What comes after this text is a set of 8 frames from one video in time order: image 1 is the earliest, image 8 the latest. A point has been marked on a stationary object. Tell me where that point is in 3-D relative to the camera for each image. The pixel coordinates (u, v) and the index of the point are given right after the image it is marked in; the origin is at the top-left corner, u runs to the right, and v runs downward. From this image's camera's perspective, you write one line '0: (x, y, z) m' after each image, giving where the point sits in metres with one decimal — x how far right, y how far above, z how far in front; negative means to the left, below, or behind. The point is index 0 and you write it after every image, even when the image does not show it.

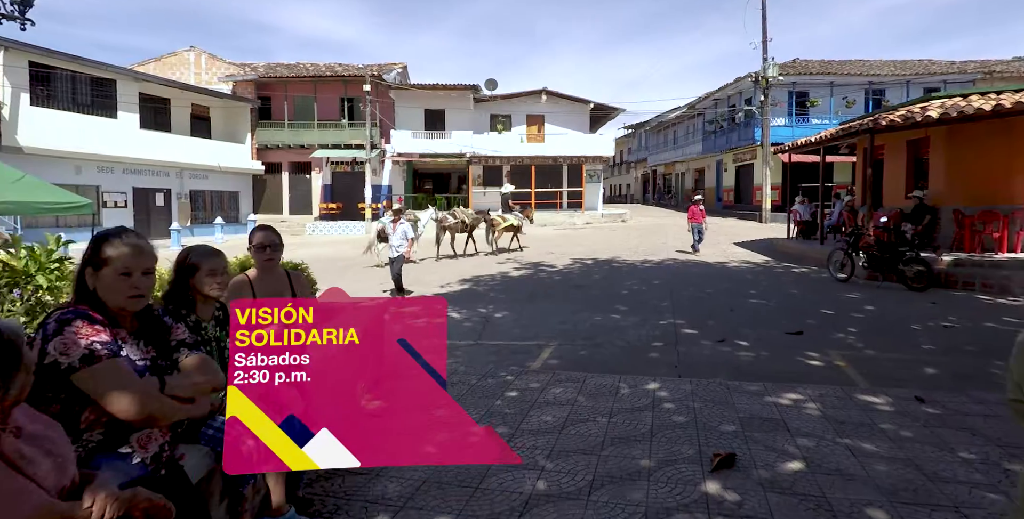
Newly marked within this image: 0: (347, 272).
0: (-4.2, -0.3, +14.7) m
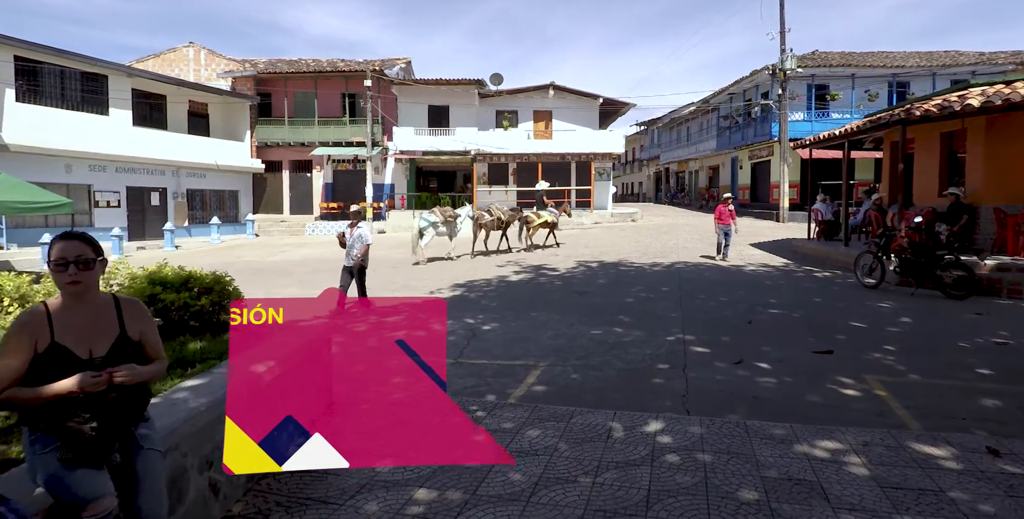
0: (-4.2, -0.4, +13.9) m
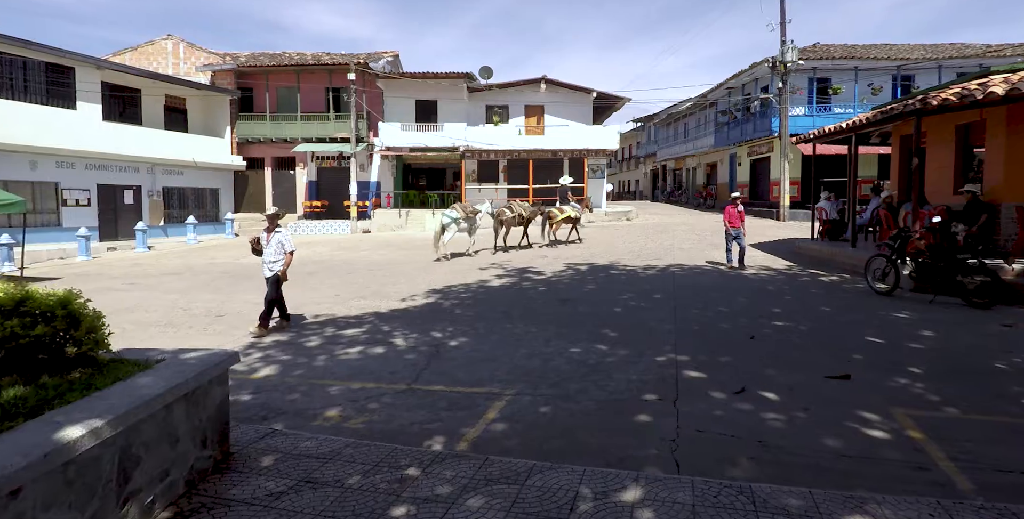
0: (-4.6, -0.4, +12.9) m
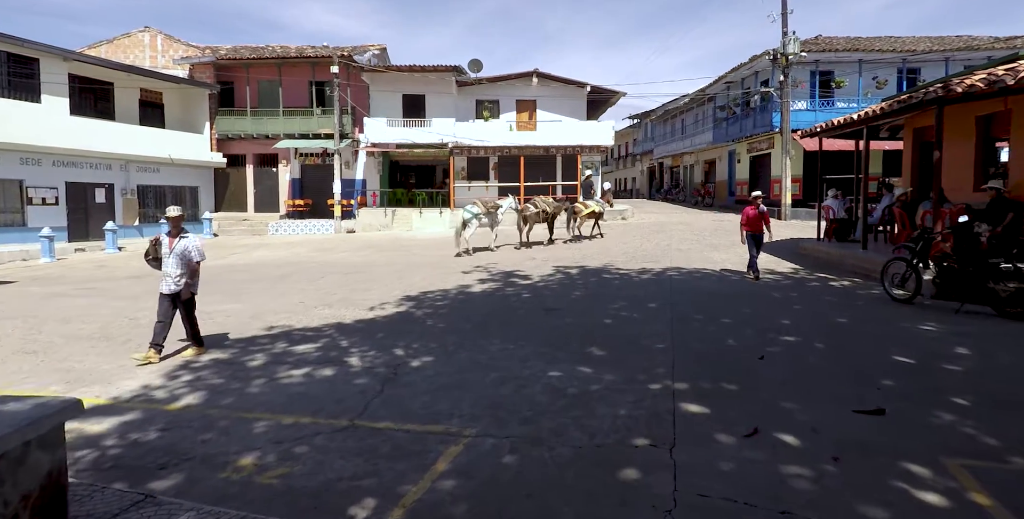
0: (-4.9, -0.5, +12.0) m
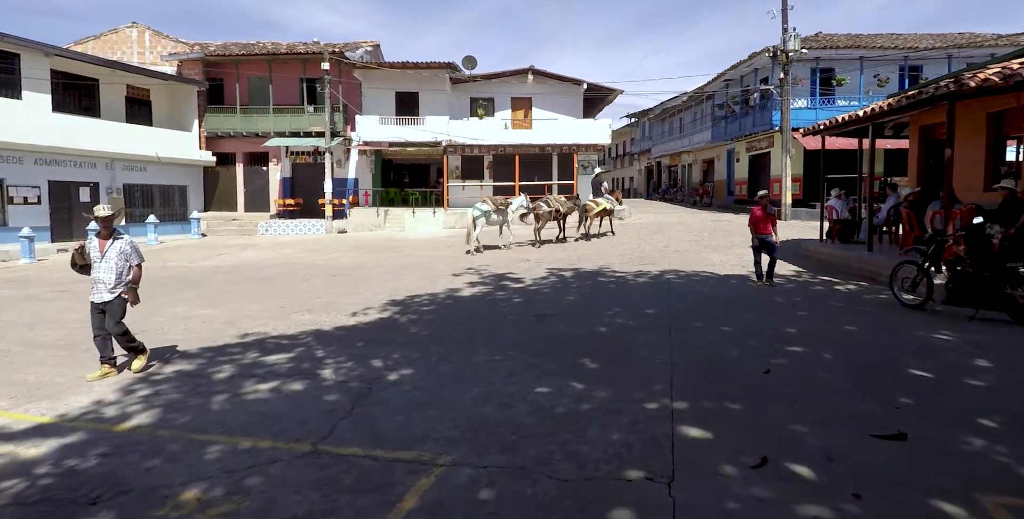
0: (-5.1, -0.5, +11.6) m
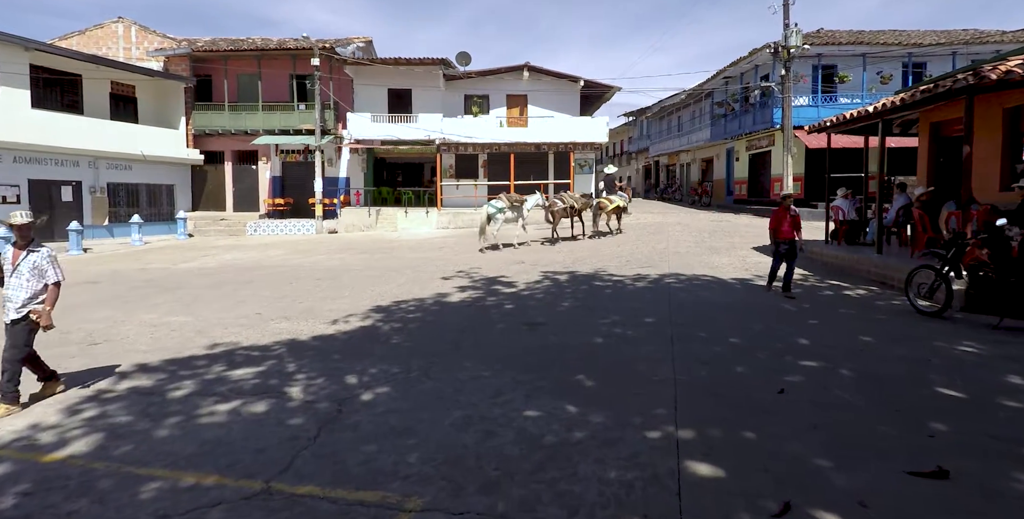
0: (-5.2, -0.6, +11.0) m
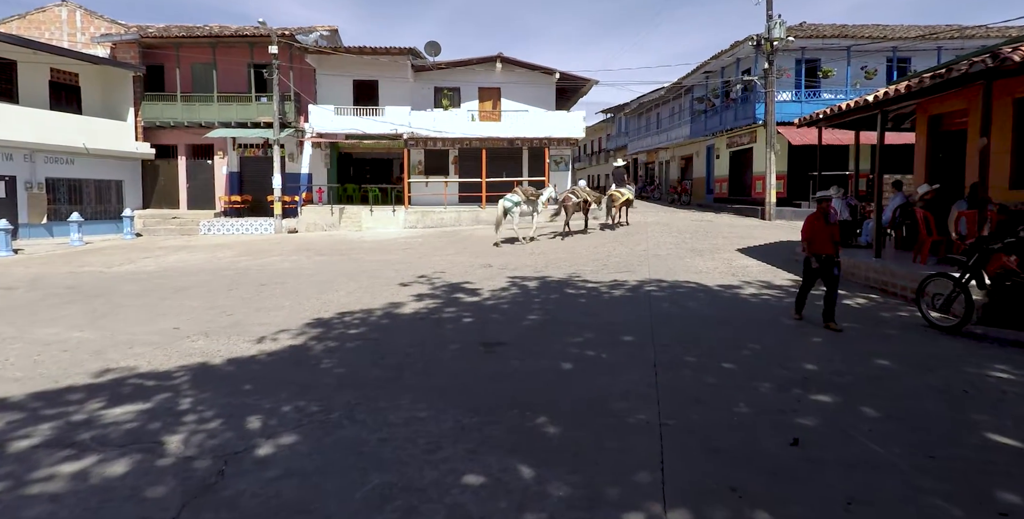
0: (-5.8, -0.6, +9.8) m
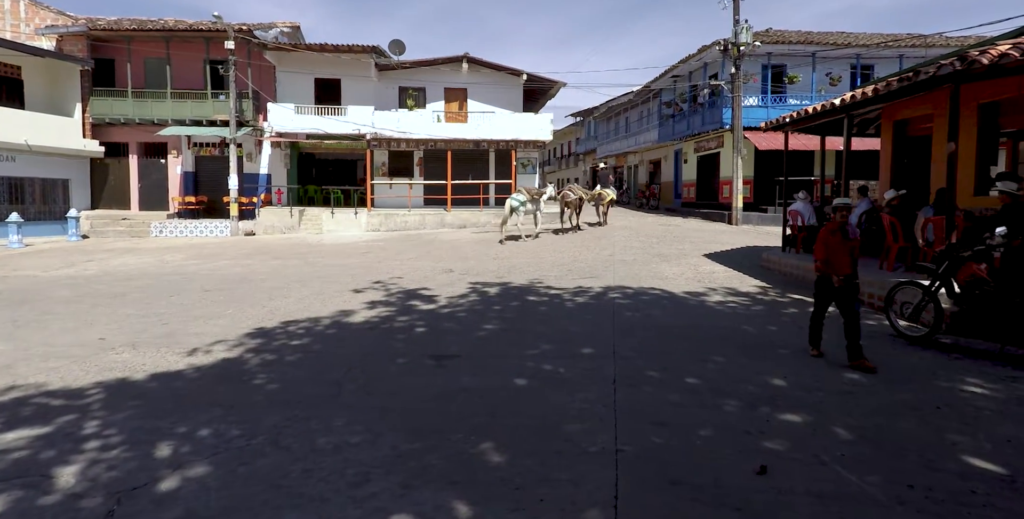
0: (-6.5, -0.7, +9.1) m
